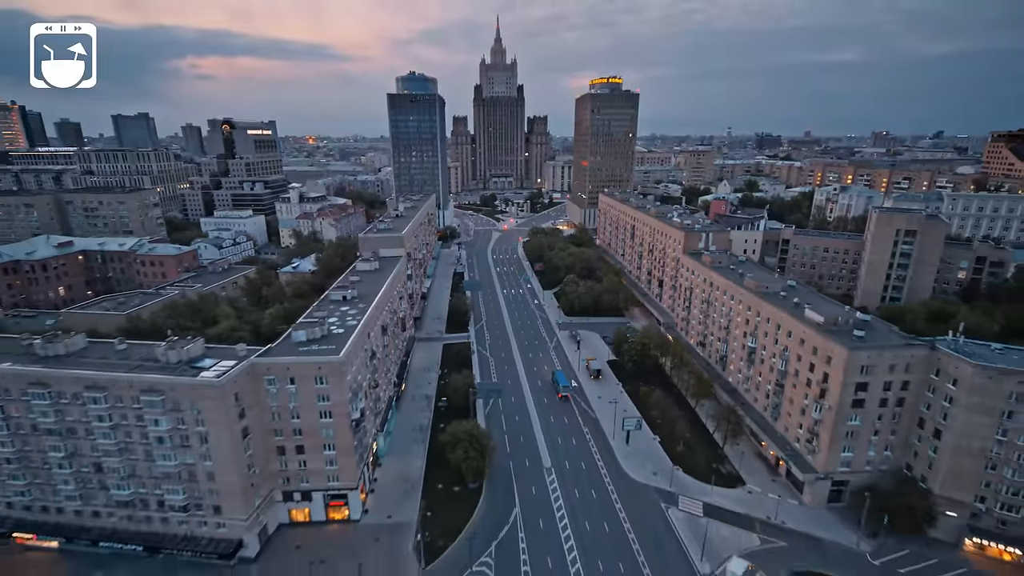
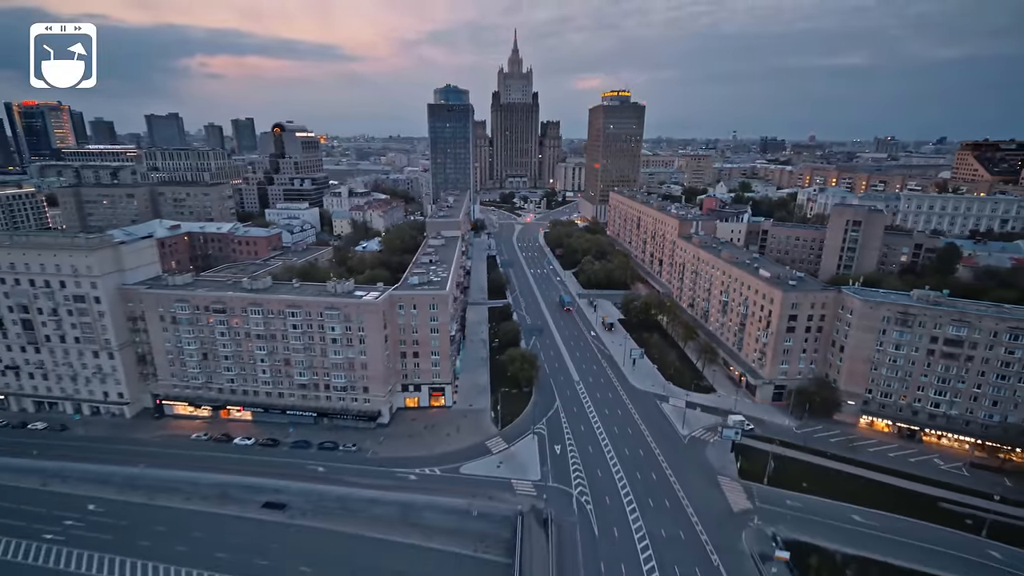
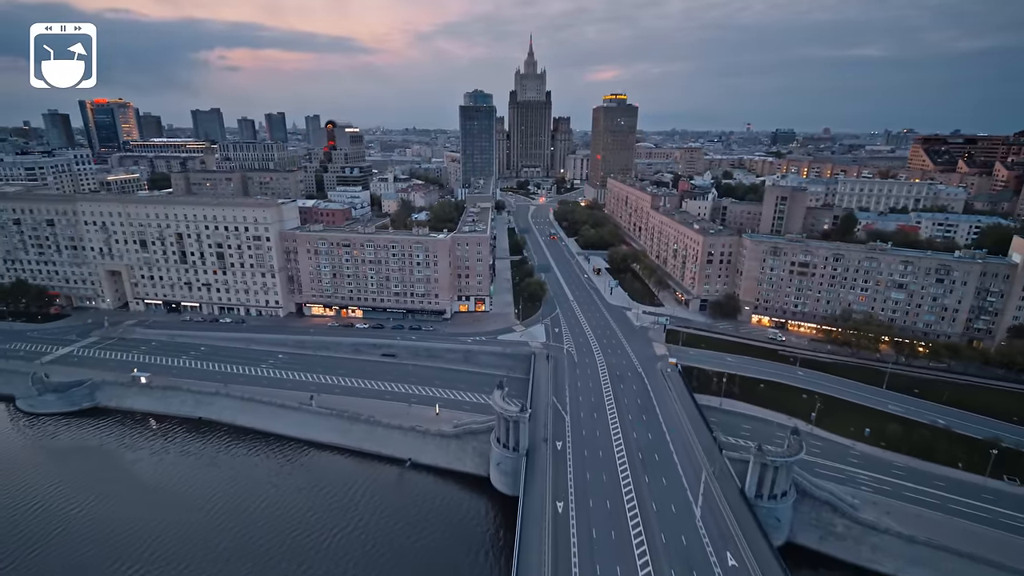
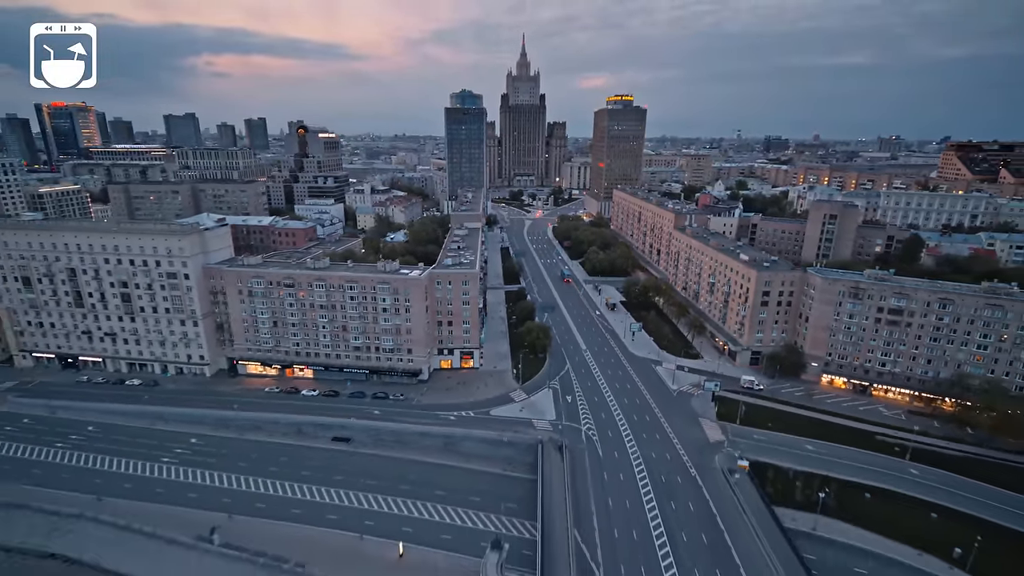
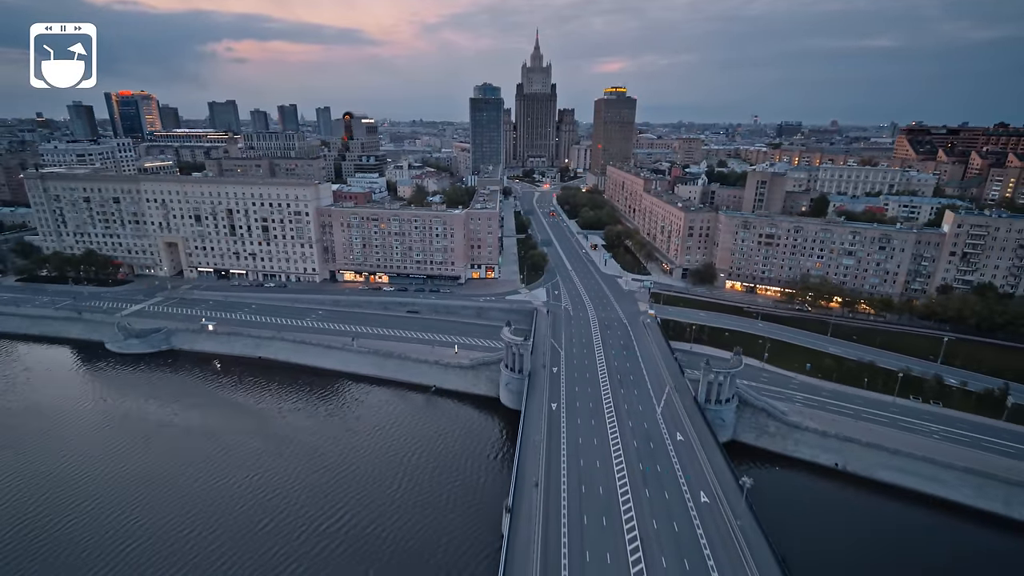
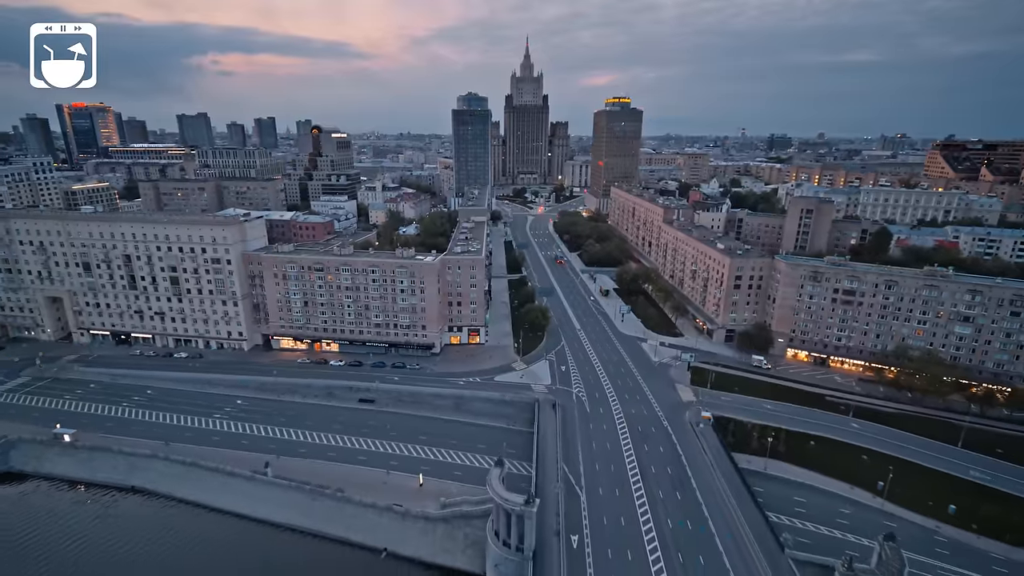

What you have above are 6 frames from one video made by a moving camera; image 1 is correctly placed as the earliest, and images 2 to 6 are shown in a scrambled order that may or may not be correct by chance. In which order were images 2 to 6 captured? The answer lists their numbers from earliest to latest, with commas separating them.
2, 4, 6, 3, 5
